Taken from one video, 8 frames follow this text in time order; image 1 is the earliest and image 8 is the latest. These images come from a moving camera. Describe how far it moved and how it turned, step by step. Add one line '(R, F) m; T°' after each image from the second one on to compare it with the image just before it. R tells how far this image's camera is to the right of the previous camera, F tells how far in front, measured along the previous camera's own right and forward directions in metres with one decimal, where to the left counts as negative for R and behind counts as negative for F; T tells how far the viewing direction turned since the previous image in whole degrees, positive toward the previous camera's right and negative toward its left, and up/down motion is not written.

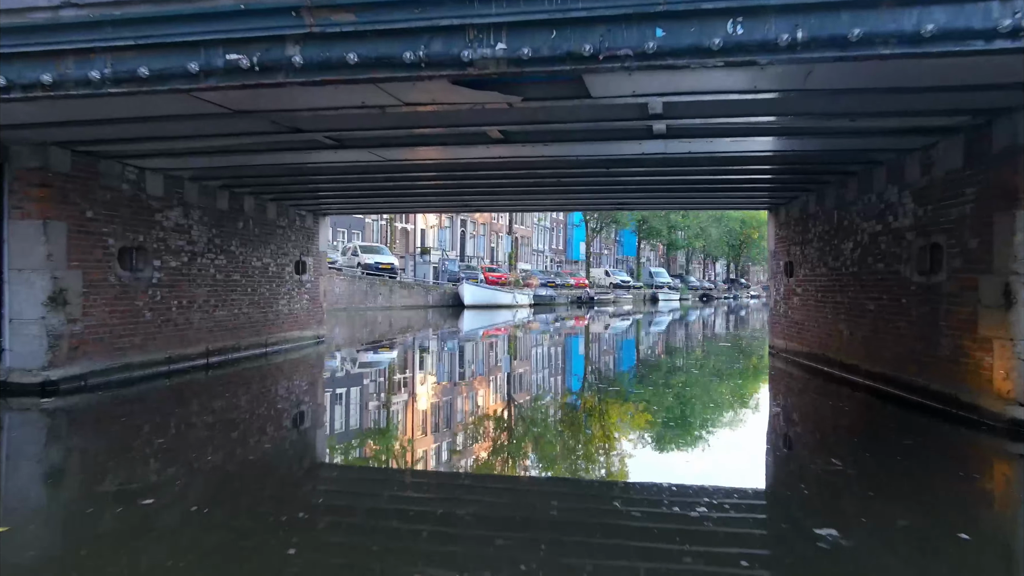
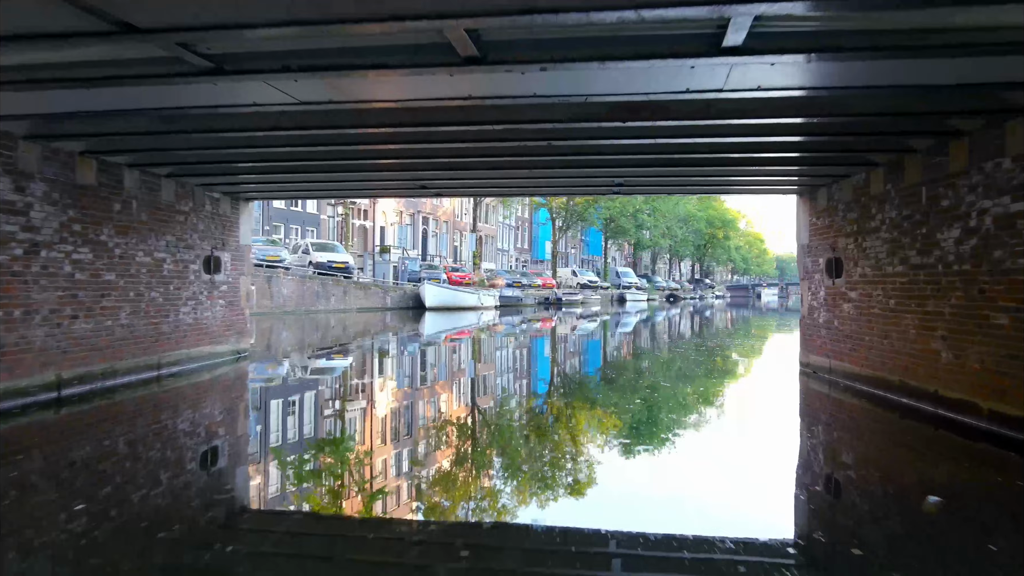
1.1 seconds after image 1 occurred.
(0.0, +0.8) m; +3°
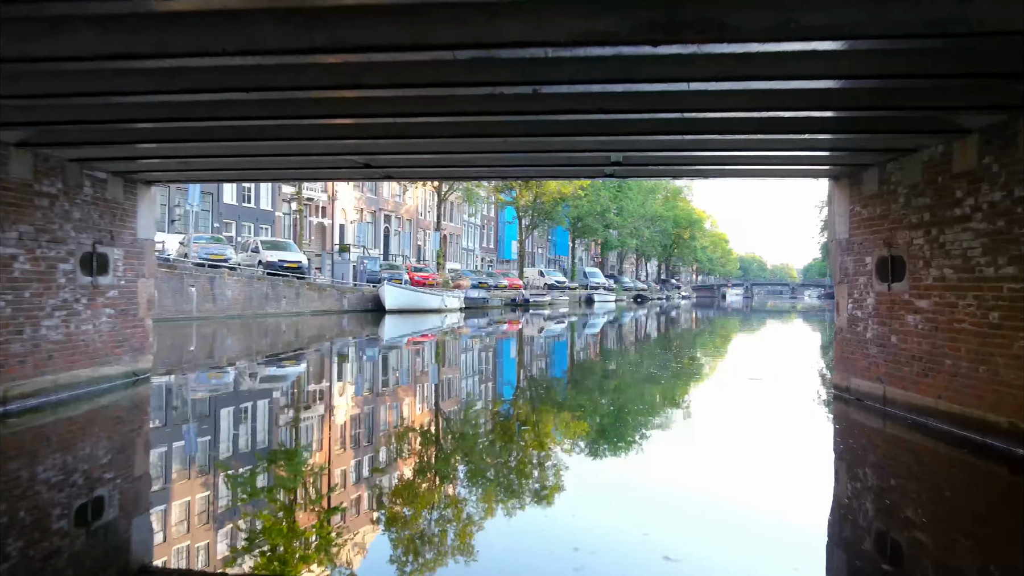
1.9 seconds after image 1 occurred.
(0.0, +0.7) m; +2°
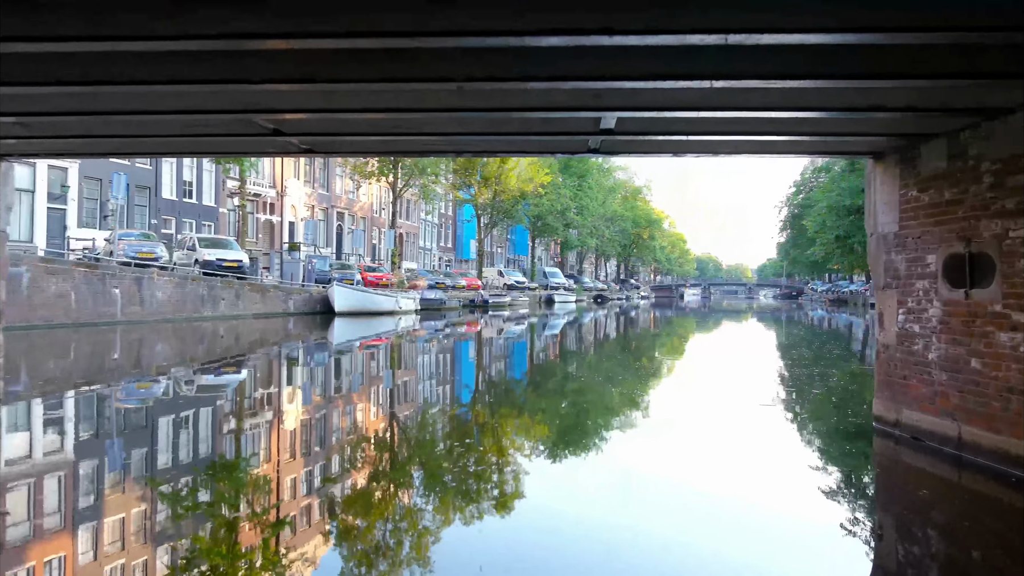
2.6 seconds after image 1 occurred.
(0.0, +0.6) m; +3°
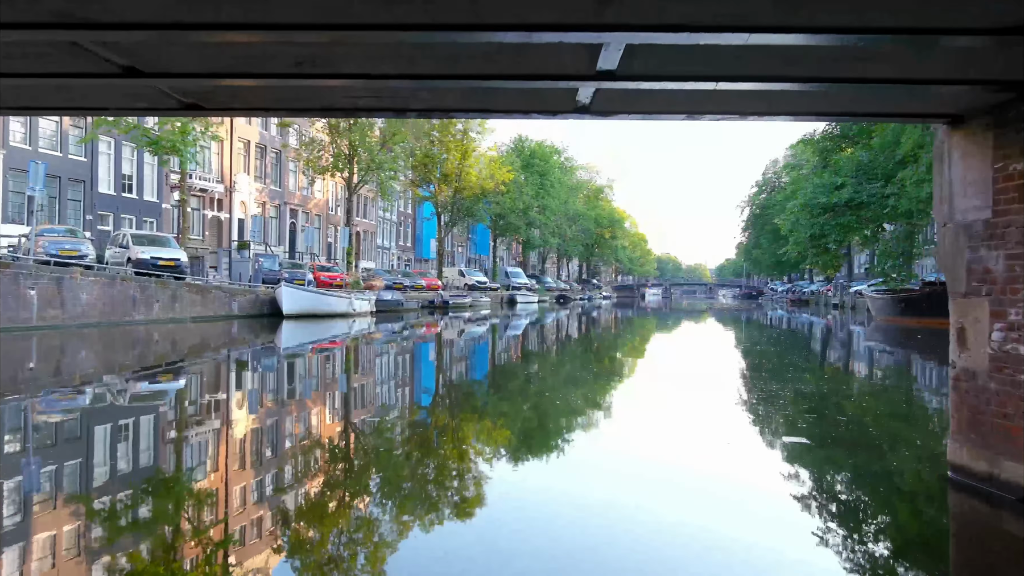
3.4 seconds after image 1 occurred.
(0.0, +0.6) m; +3°
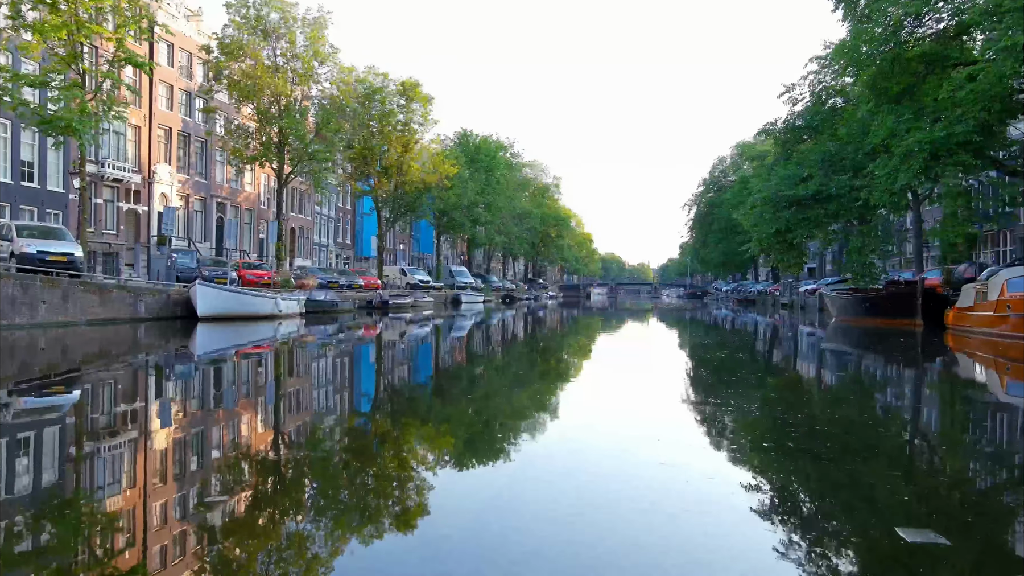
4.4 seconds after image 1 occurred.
(0.0, +0.8) m; +4°
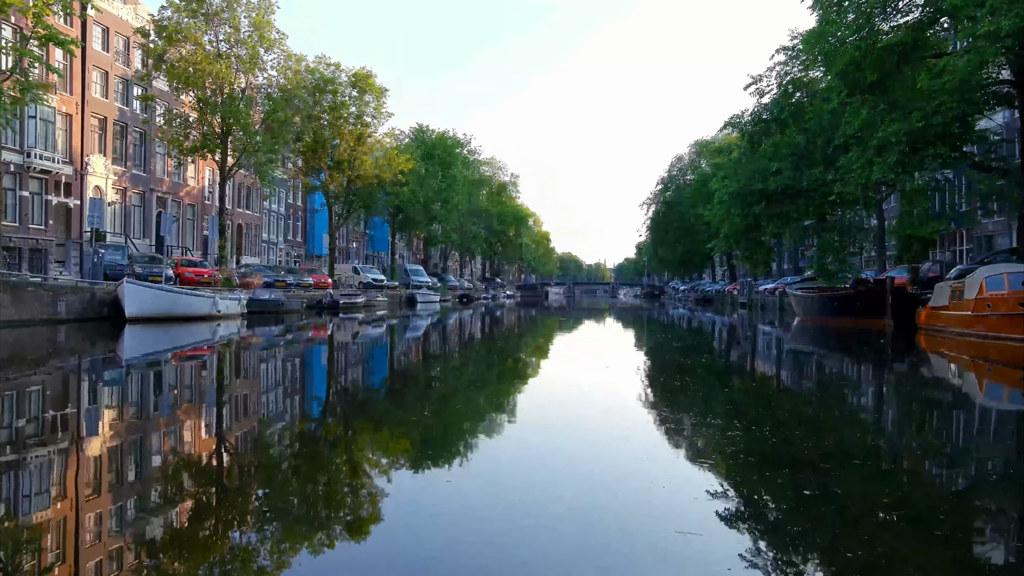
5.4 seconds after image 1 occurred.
(0.0, +0.5) m; +3°
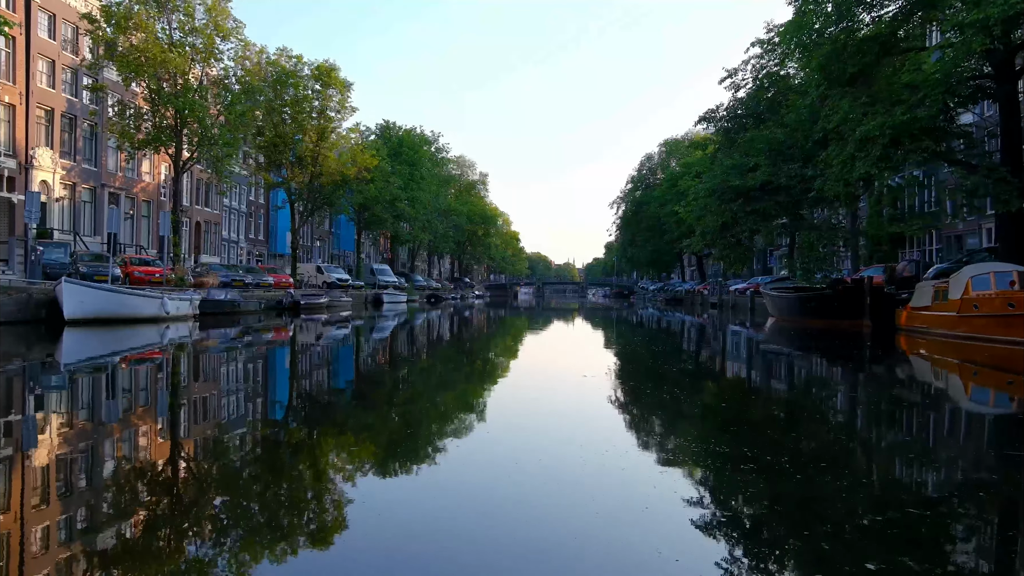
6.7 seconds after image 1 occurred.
(0.0, +0.4) m; +2°
